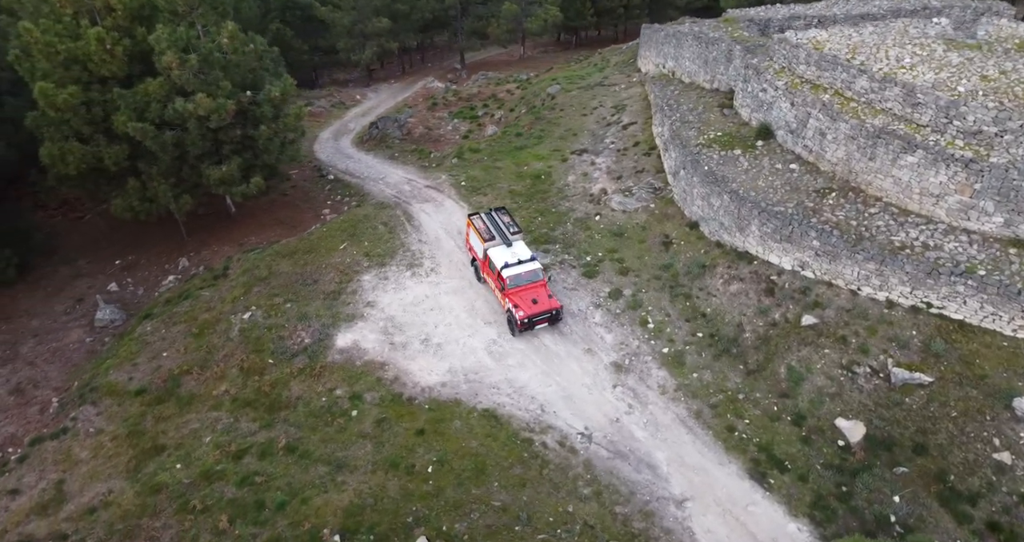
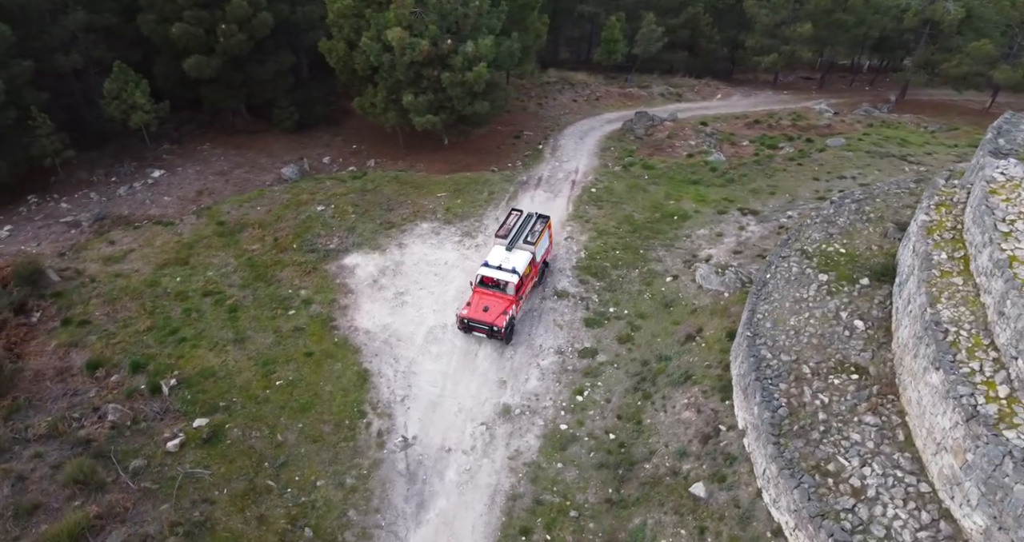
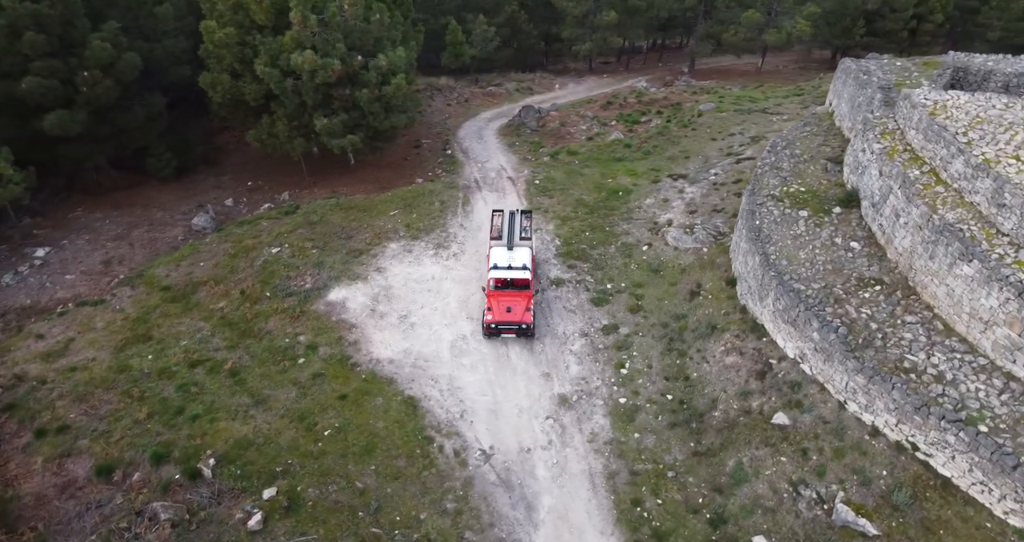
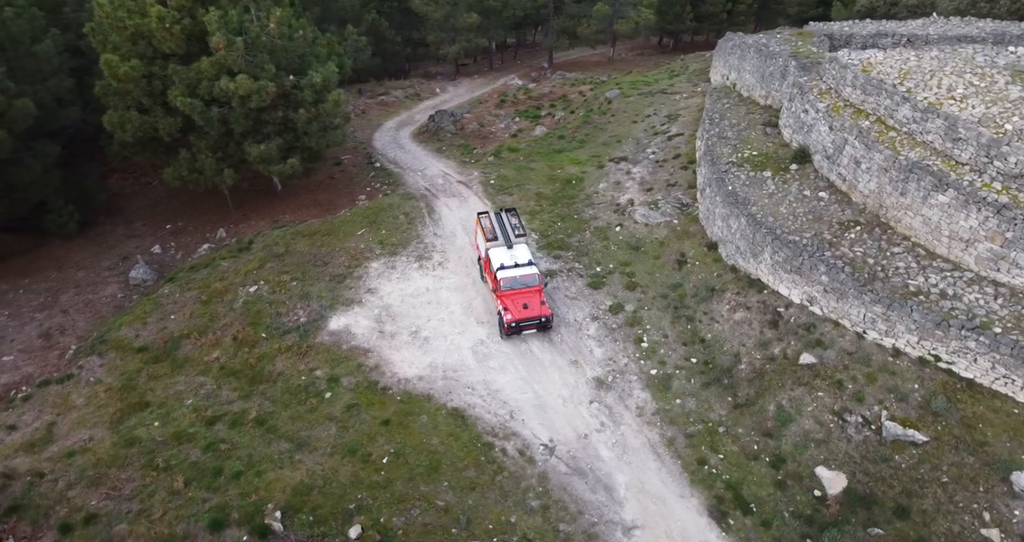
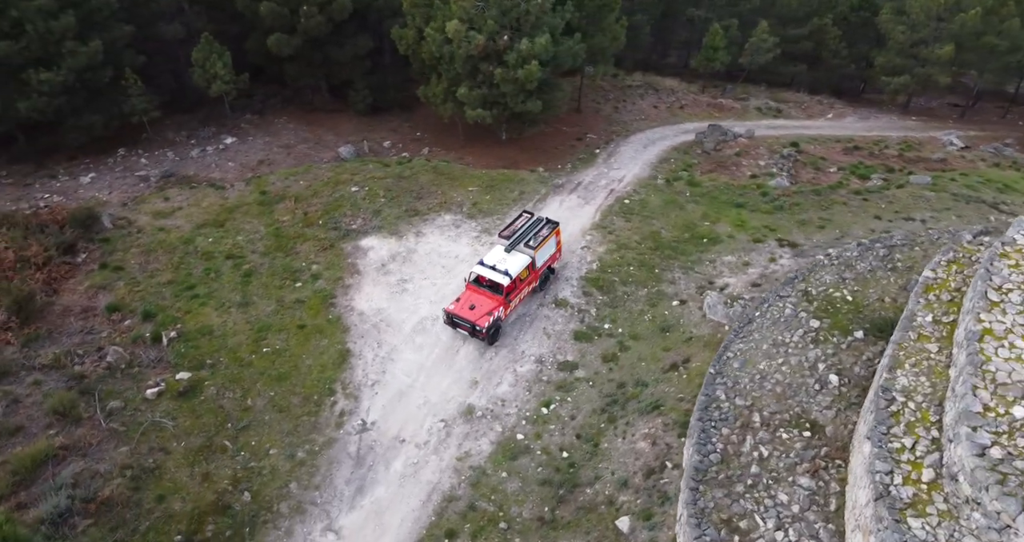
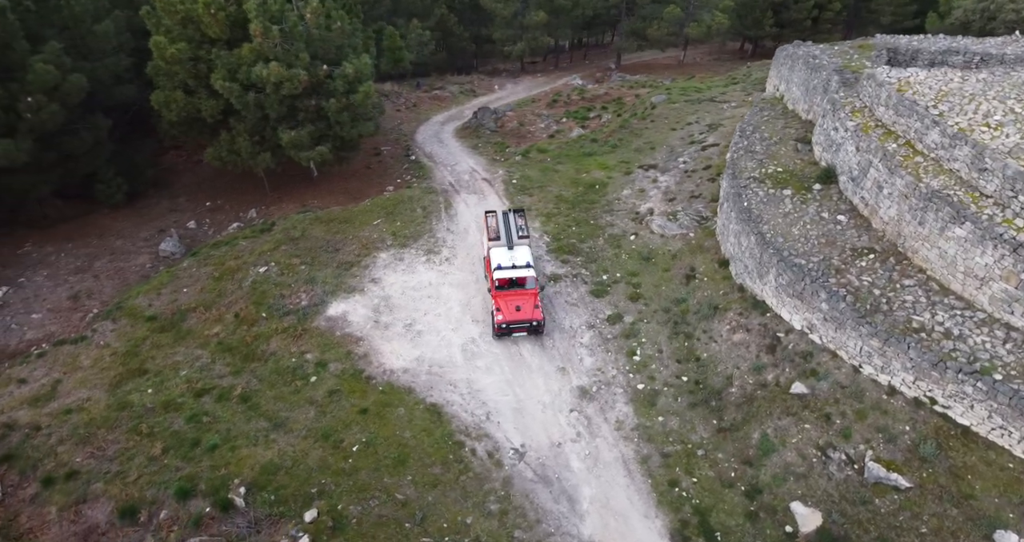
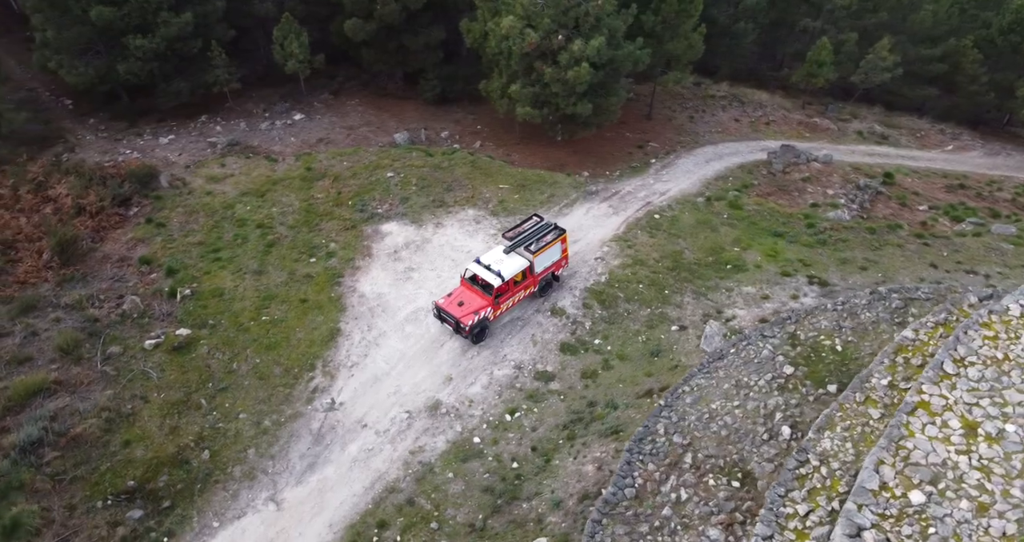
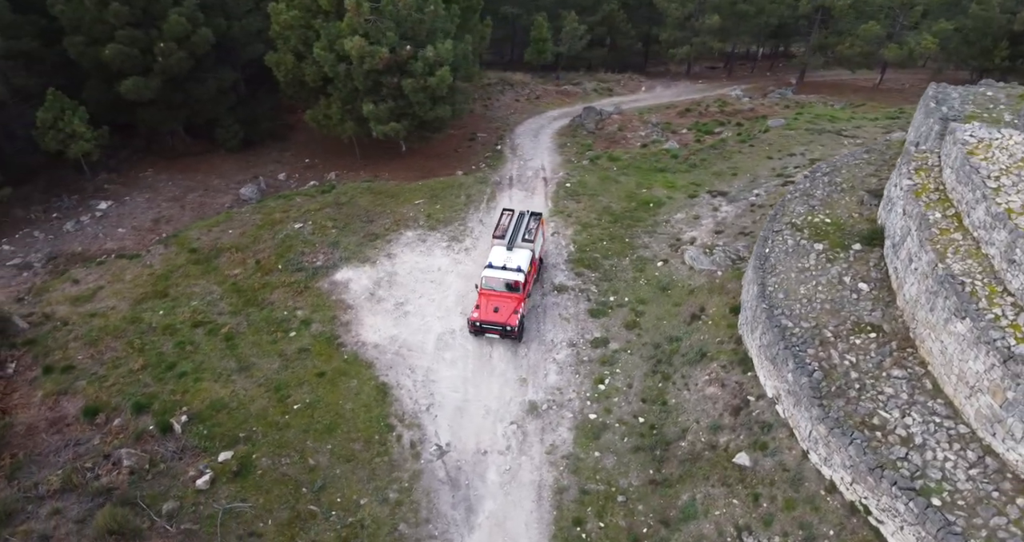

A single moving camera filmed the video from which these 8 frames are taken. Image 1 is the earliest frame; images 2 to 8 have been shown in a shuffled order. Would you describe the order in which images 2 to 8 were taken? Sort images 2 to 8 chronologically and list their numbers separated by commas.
4, 6, 3, 8, 2, 5, 7
